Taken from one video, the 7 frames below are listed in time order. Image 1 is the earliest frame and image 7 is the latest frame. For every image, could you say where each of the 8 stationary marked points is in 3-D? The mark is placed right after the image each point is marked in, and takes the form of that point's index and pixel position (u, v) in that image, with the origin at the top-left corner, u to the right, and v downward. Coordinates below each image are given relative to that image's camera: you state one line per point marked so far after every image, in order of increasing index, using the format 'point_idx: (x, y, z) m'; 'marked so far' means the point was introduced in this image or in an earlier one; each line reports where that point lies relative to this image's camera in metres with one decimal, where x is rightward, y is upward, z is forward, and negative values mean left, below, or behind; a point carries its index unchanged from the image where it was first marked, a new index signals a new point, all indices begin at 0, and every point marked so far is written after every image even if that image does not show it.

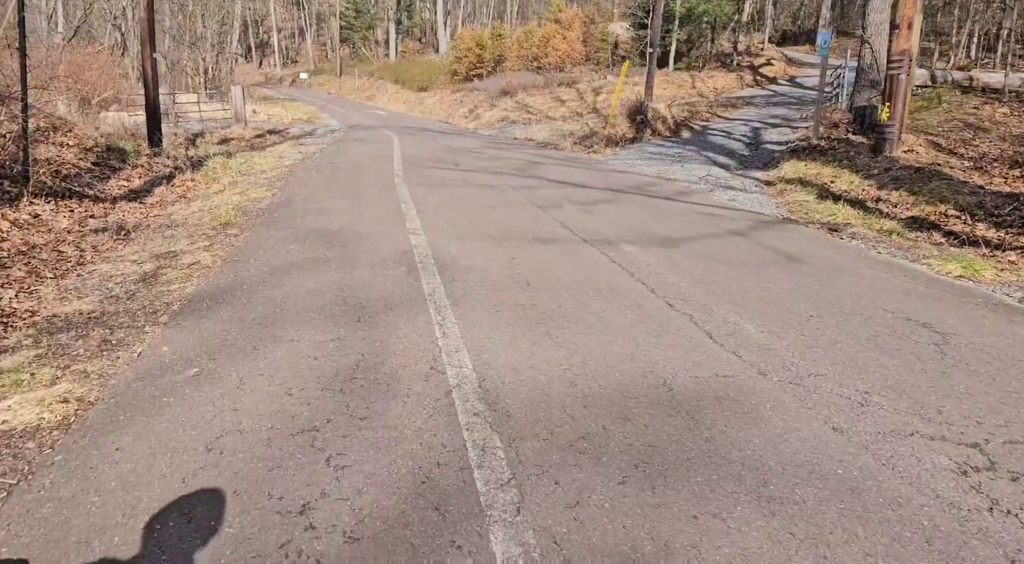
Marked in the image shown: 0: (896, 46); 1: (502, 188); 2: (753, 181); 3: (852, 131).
0: (+6.2, +3.8, +13.5) m
1: (-0.1, +1.3, +11.5) m
2: (+4.1, +1.7, +14.2) m
3: (+6.4, +2.9, +15.7) m
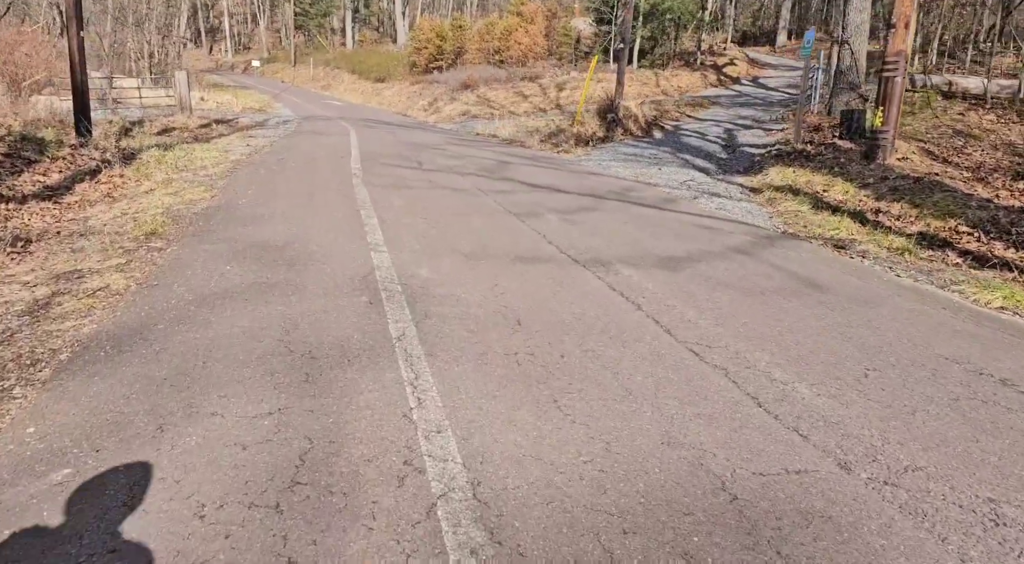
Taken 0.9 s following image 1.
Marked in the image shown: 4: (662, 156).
0: (+5.8, +3.6, +12.8) m
1: (-0.4, +1.1, +10.5) m
2: (+3.6, +1.5, +13.3) m
3: (+5.8, +2.6, +15.0) m
4: (+3.3, +2.6, +17.2) m
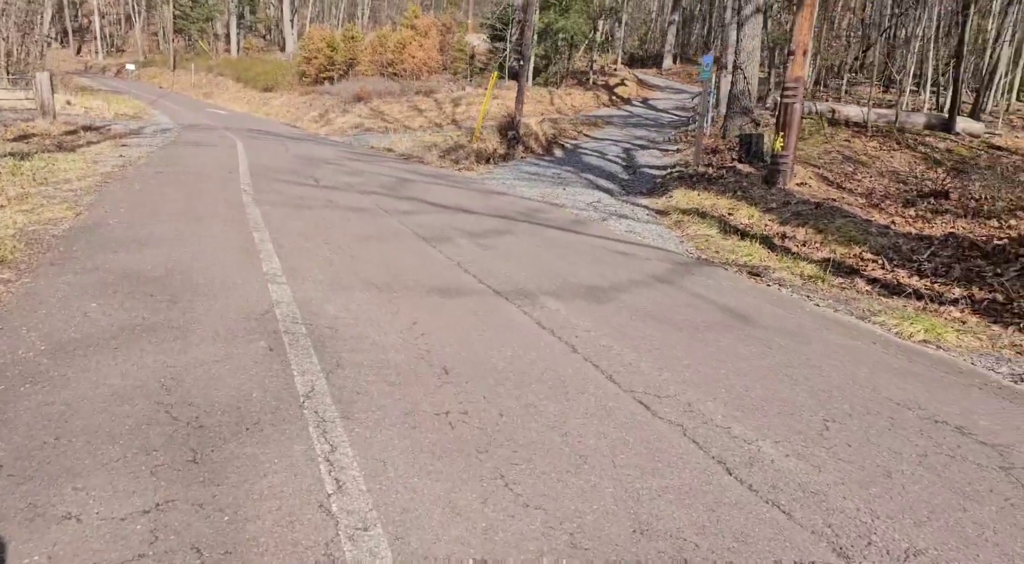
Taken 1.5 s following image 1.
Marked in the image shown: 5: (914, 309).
0: (+4.3, +3.2, +12.9) m
1: (-1.6, +0.8, +9.8) m
2: (+2.1, +1.1, +13.2) m
3: (+4.1, +2.2, +15.1) m
4: (+1.2, +2.1, +17.0) m
5: (+3.7, -0.2, +7.7) m
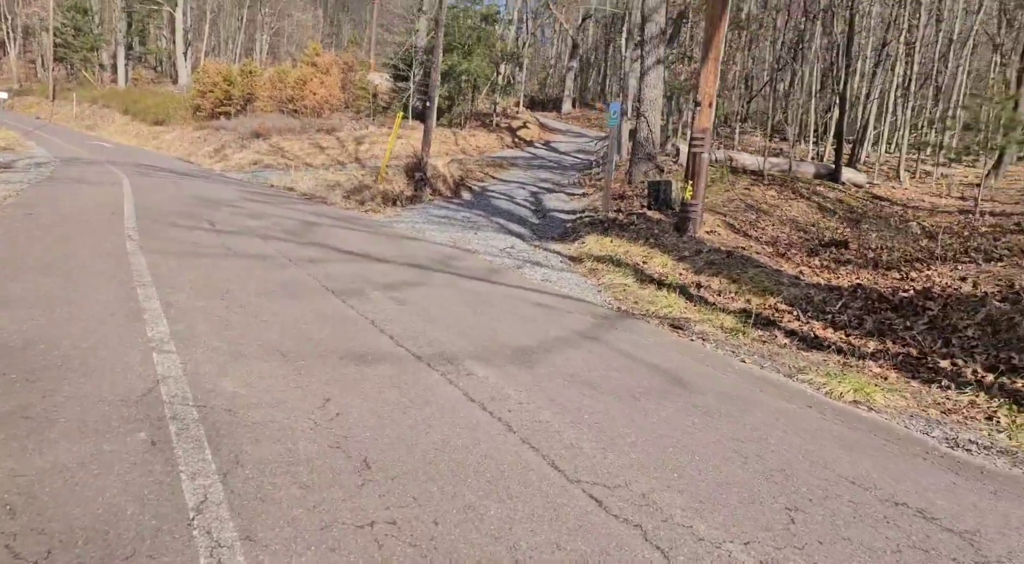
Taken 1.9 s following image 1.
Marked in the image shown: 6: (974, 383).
0: (+2.9, +2.5, +13.0) m
1: (-2.6, +0.3, +9.1) m
2: (+0.7, +0.4, +12.9) m
3: (+2.4, +1.4, +15.1) m
4: (-0.6, +1.2, +16.7) m
5: (+2.9, -0.8, +7.6) m
6: (+3.9, -0.9, +7.1) m
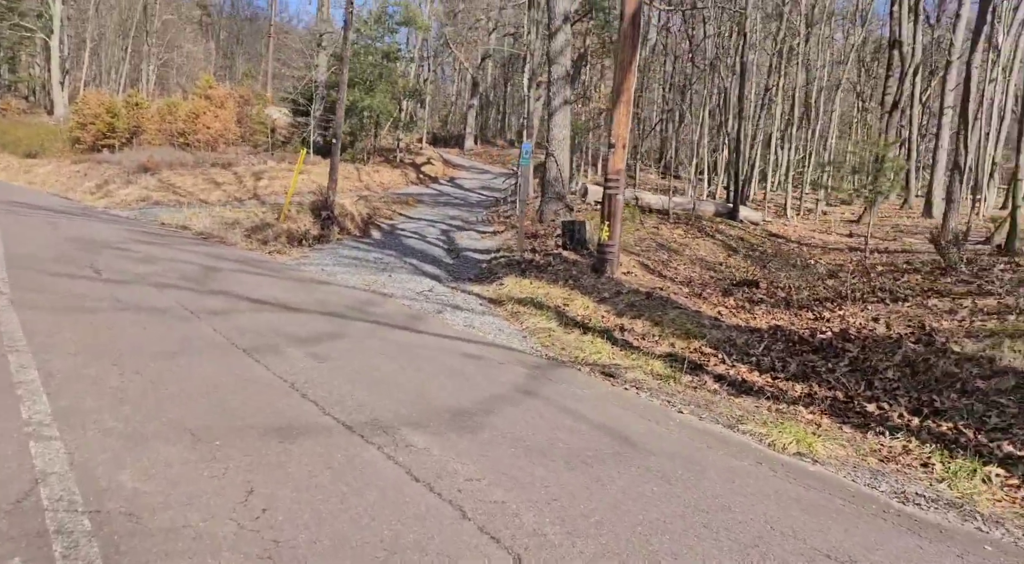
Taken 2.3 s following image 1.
0: (+1.6, +1.8, +13.0) m
1: (-3.3, -0.3, +8.4) m
2: (-0.6, -0.3, +12.5) m
3: (+0.9, +0.7, +15.0) m
4: (-2.3, +0.4, +16.1) m
5: (+2.3, -1.2, +7.5) m
6: (+3.3, -1.2, +7.1) m
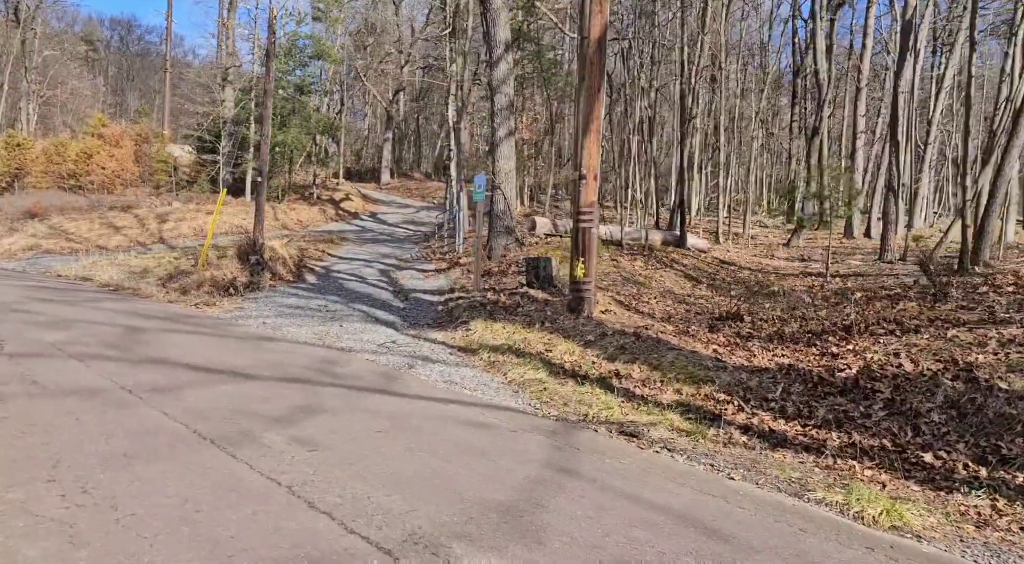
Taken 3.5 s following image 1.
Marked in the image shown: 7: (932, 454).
0: (+1.0, +1.2, +12.1) m
1: (-3.3, -0.9, +7.0) m
2: (-0.9, -0.9, +11.4) m
3: (+0.2, 0.0, +14.0) m
4: (-3.1, -0.5, +14.8) m
5: (+2.4, -1.5, +6.6) m
6: (+3.5, -1.5, +6.4) m
7: (+3.5, -1.4, +6.9) m
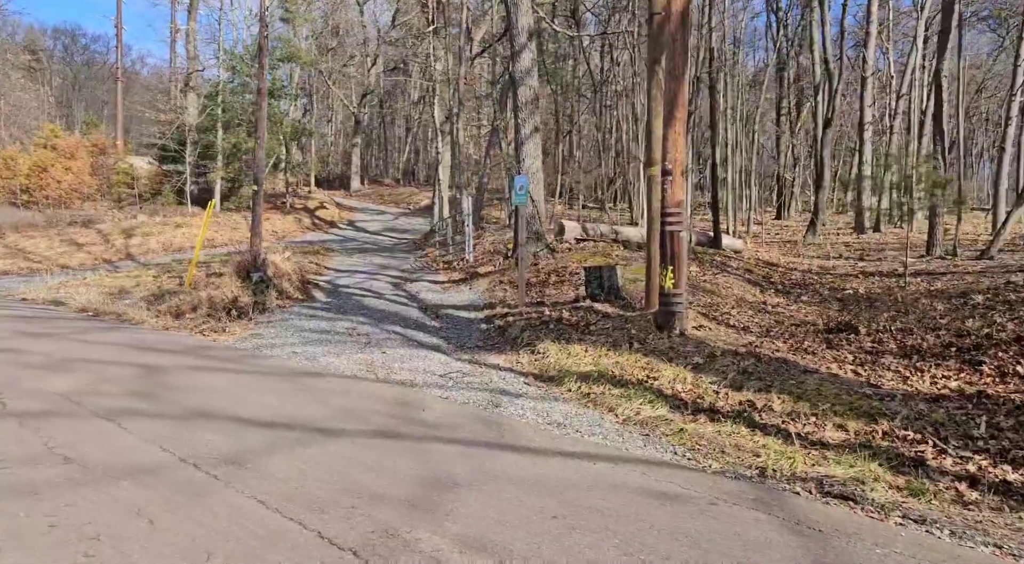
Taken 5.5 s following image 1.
0: (+2.0, +1.1, +10.5) m
1: (-2.0, -1.2, +5.1) m
2: (+0.1, -1.1, +9.6) m
3: (+1.1, -0.2, +12.3) m
4: (-2.2, -0.8, +12.9) m
5: (+3.7, -1.6, +5.0) m
6: (+4.8, -1.6, +4.8) m
7: (+4.7, -1.5, +5.3) m
